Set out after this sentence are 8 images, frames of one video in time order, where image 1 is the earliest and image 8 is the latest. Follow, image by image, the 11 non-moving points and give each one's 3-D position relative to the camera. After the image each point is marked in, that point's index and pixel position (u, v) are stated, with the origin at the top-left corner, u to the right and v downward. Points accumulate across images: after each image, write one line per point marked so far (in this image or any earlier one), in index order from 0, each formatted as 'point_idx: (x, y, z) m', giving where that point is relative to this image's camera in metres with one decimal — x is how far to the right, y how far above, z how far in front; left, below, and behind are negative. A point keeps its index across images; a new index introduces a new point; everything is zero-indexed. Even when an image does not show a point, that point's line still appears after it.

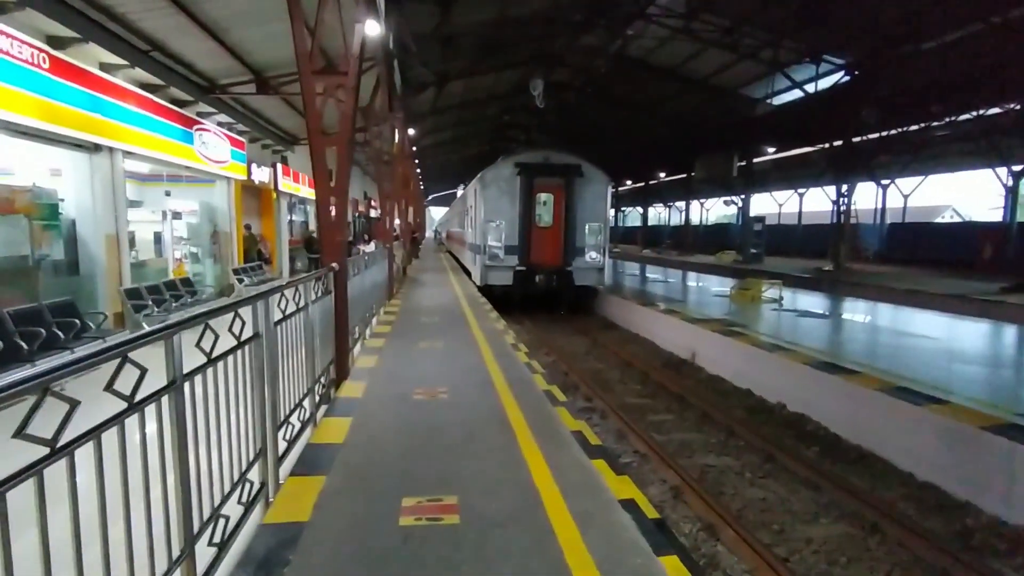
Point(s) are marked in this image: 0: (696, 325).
0: (+3.0, -0.6, +9.2) m
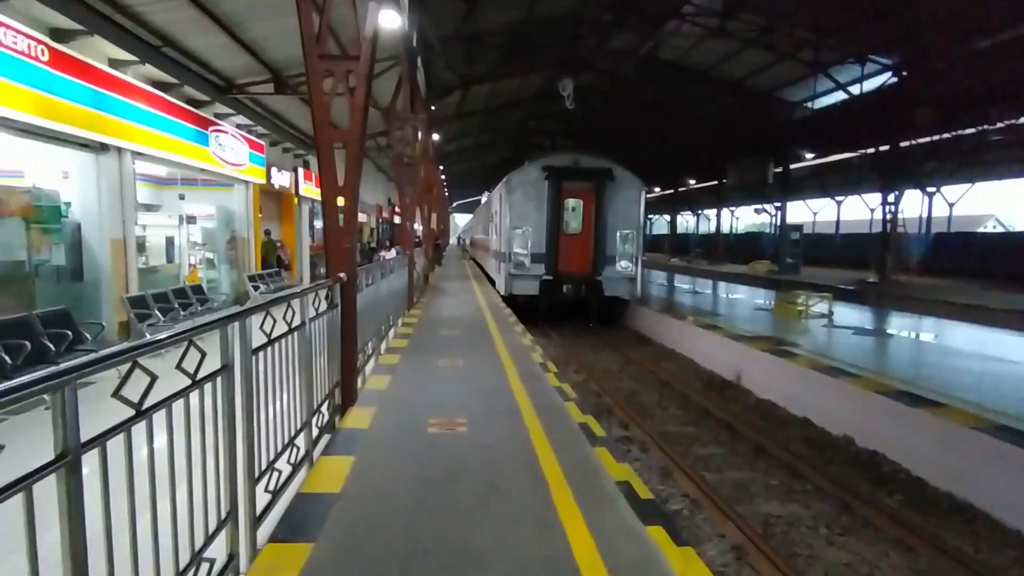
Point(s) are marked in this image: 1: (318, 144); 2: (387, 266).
0: (+3.4, -0.8, +8.4) m
1: (-1.6, +1.2, +4.7) m
2: (-2.0, +0.4, +9.6) m
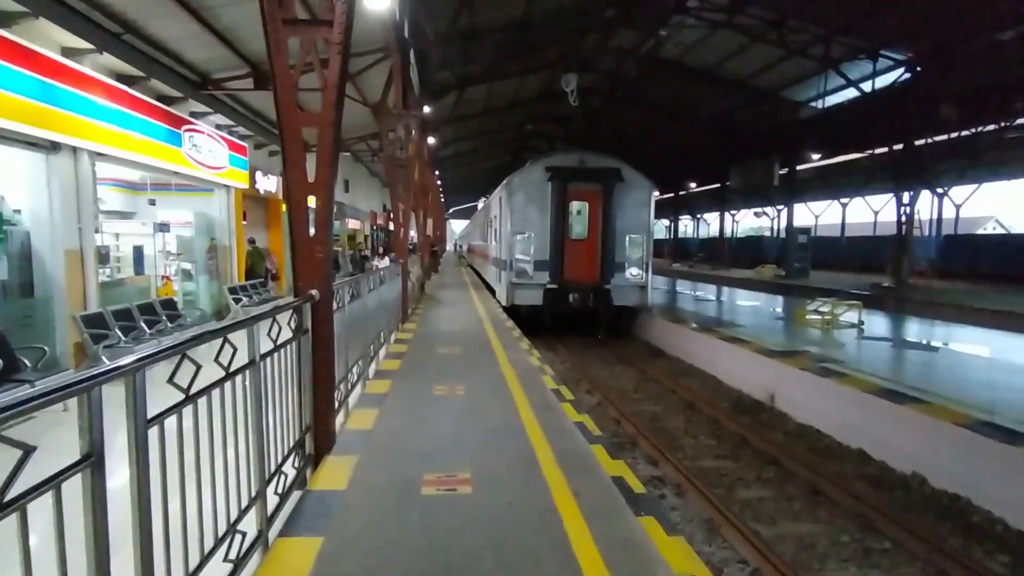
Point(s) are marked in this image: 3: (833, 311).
0: (+3.5, -0.9, +7.5) m
1: (-1.5, +1.1, +3.8) m
2: (-2.0, +0.2, +8.6) m
3: (+6.4, -0.5, +11.2) m
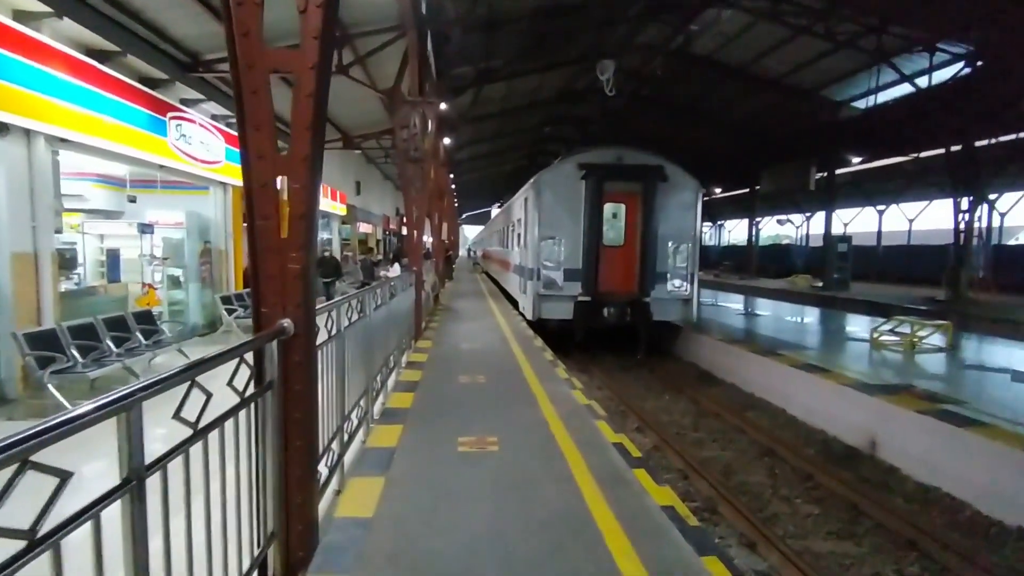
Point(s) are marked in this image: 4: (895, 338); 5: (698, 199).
0: (+3.9, -1.2, +6.1) m
1: (-1.2, +0.9, +2.5) m
2: (-1.5, 0.0, +7.3) m
3: (+6.9, -0.8, +9.8) m
4: (+7.0, -0.9, +10.3) m
5: (+3.4, +1.6, +10.5) m
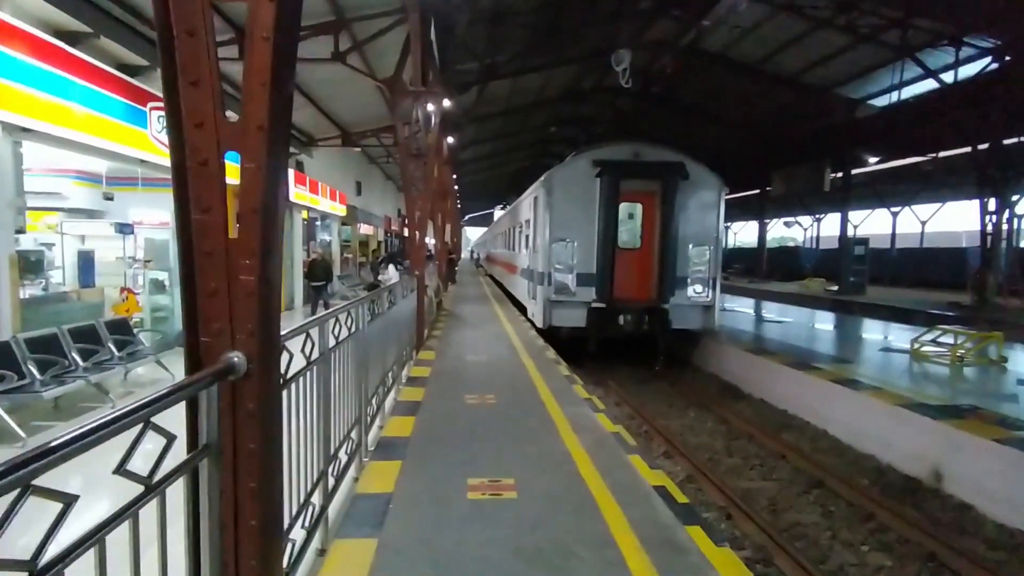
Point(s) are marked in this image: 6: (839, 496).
0: (+4.0, -1.2, +5.3) m
1: (-1.1, +0.9, +1.8) m
2: (-1.4, -0.1, +6.6) m
3: (+7.0, -0.9, +9.0) m
4: (+7.1, -1.0, +9.6) m
5: (+3.6, +1.5, +9.8) m
6: (+3.0, -1.9, +5.2) m
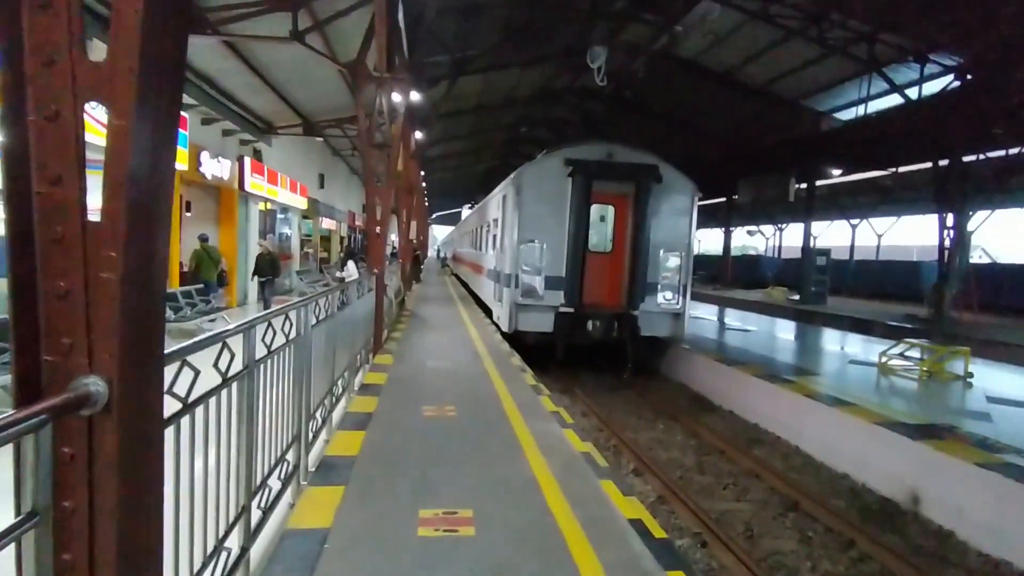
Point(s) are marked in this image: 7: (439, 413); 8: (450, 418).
0: (+3.6, -1.4, +5.1) m
1: (-1.1, +0.9, +1.3) m
2: (-1.8, -0.1, +6.1) m
3: (+6.5, -1.1, +9.0) m
4: (+6.6, -1.2, +9.6) m
5: (+3.0, +1.4, +9.6) m
6: (+2.6, -2.0, +4.9) m
7: (-0.7, -1.1, +5.2) m
8: (-0.5, -1.1, +5.0) m
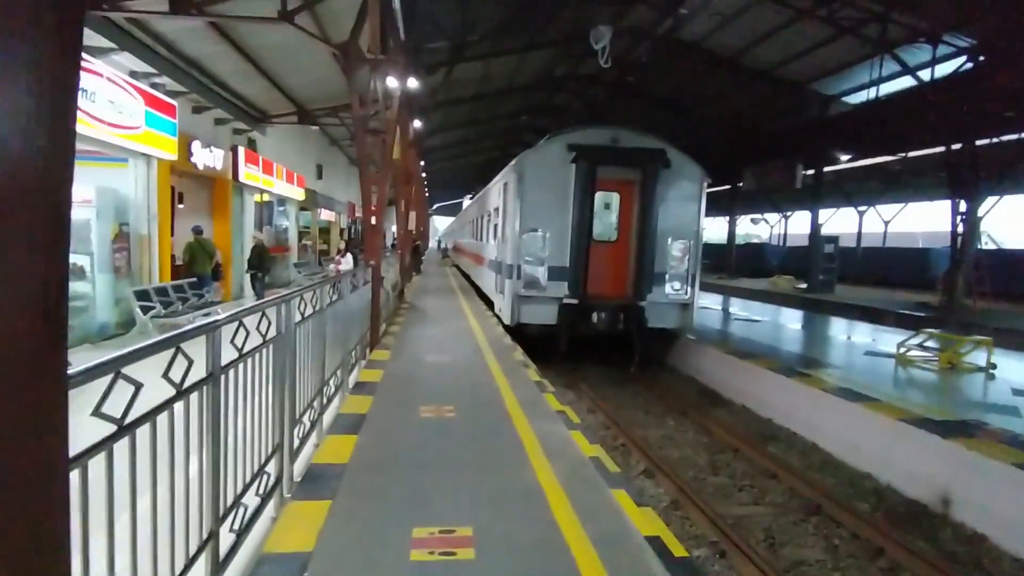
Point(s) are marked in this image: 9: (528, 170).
0: (+3.7, -1.3, +4.8) m
1: (-1.1, +0.9, +1.0) m
2: (-1.8, 0.0, +5.8) m
3: (+6.5, -0.9, +8.6) m
4: (+6.6, -1.0, +9.2) m
5: (+3.1, +1.6, +9.2) m
6: (+2.6, -1.9, +4.6) m
7: (-0.6, -1.0, +4.9) m
8: (-0.5, -1.1, +4.7) m
9: (+0.2, +1.9, +9.0) m
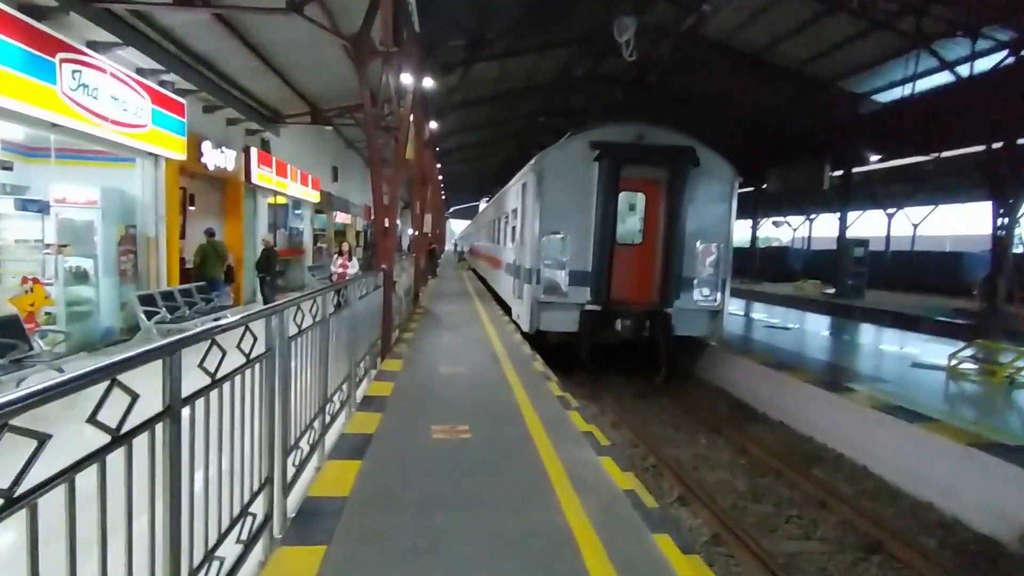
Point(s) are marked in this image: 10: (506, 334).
0: (+3.8, -1.3, +4.2) m
1: (-1.1, +0.8, +0.5) m
2: (-1.6, 0.0, +5.3) m
3: (+6.8, -1.0, +8.0) m
4: (+6.9, -1.1, +8.6) m
5: (+3.4, +1.5, +8.7) m
6: (+2.8, -2.0, +4.1) m
7: (-0.5, -1.1, +4.4) m
8: (-0.4, -1.1, +4.2) m
9: (+0.5, +1.8, +8.6) m
10: (-0.1, -0.8, +9.6) m
